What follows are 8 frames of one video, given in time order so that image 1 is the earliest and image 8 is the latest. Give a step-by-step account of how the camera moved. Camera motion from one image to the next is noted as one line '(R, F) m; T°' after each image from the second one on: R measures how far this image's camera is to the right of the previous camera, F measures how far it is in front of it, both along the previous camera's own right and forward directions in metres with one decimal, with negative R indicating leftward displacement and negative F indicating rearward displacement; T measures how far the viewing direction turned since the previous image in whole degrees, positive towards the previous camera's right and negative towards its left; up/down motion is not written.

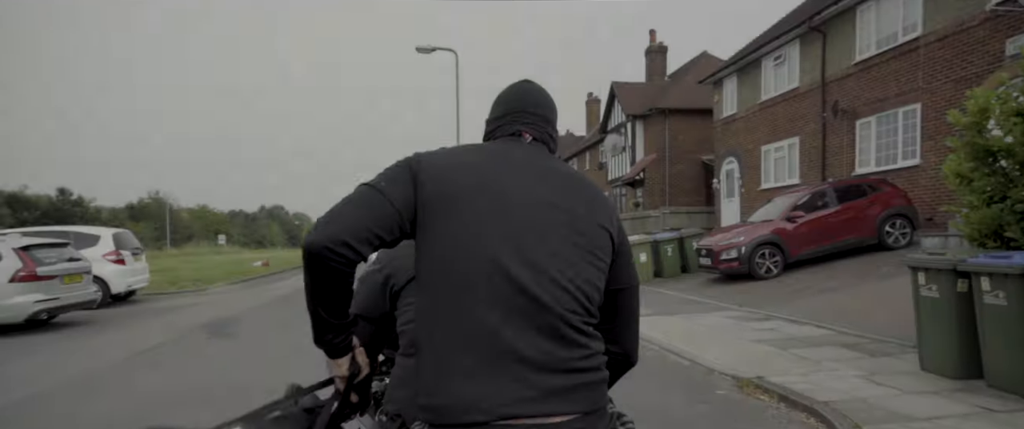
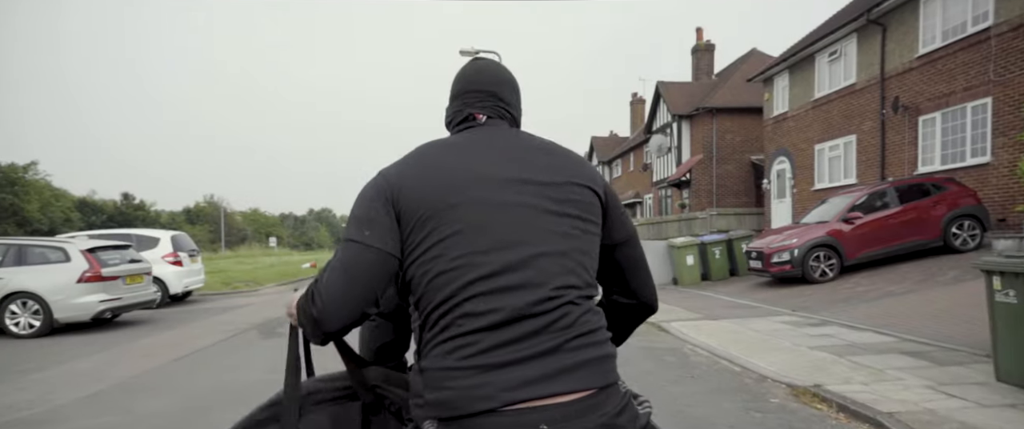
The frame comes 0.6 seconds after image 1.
(0.0, +0.1) m; -4°
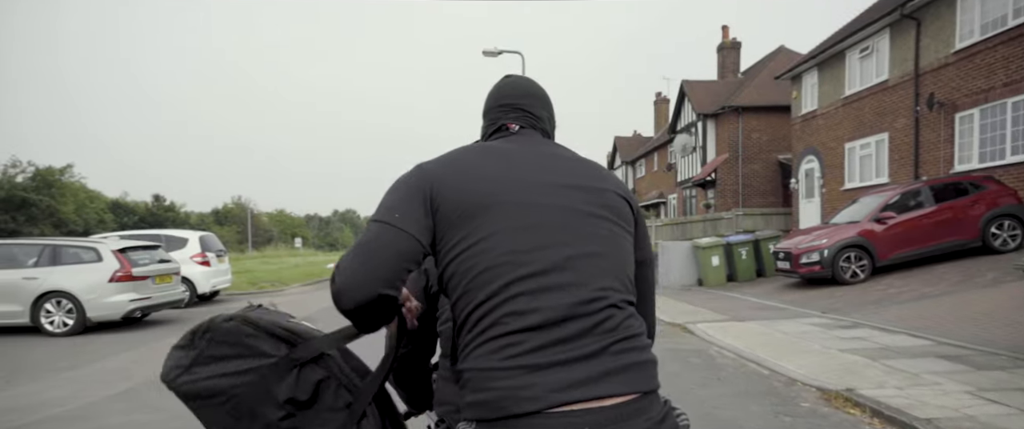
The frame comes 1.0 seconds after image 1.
(0.0, +0.1) m; -2°
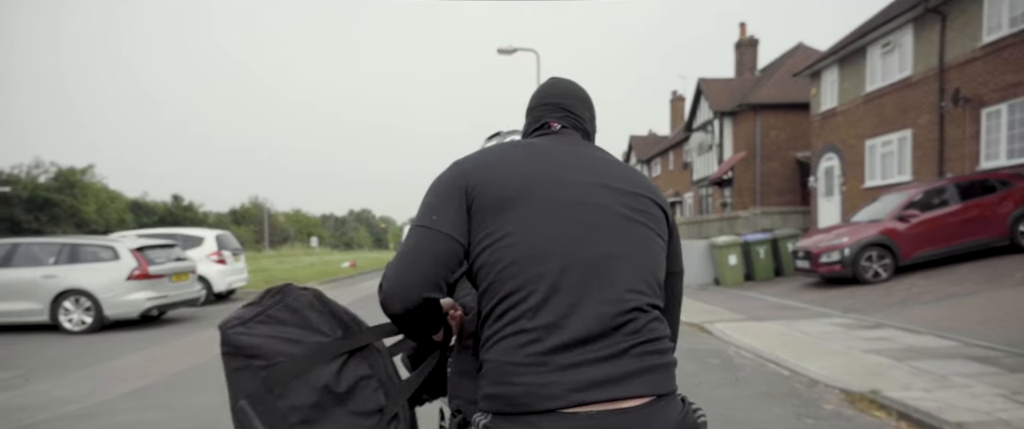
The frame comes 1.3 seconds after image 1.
(0.0, +0.1) m; -1°
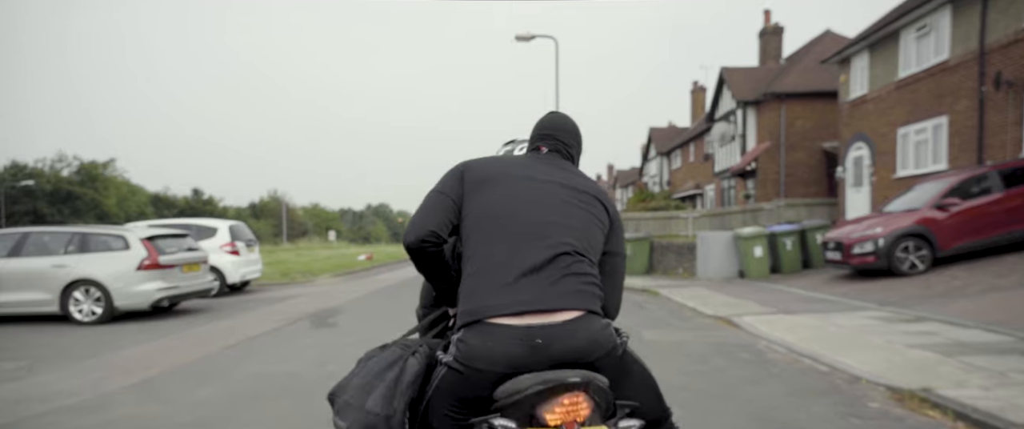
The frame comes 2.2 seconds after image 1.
(0.0, +0.4) m; -2°
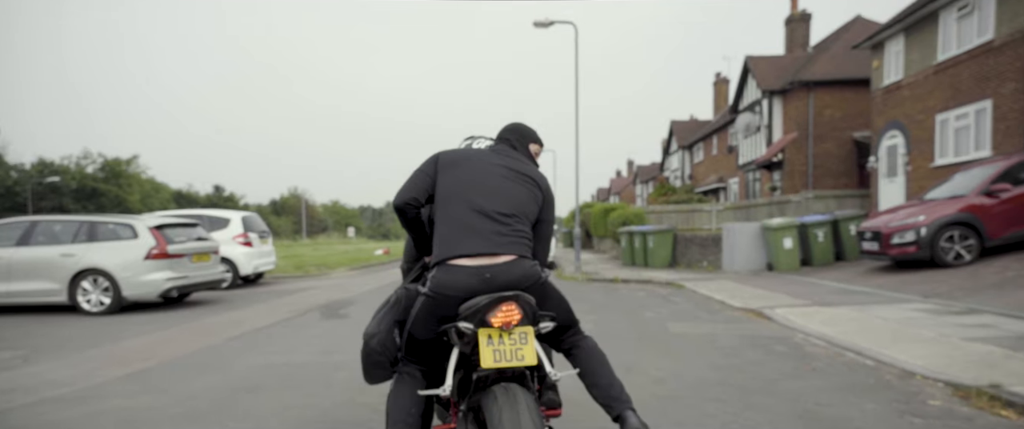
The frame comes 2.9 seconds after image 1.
(0.0, +0.4) m; -2°
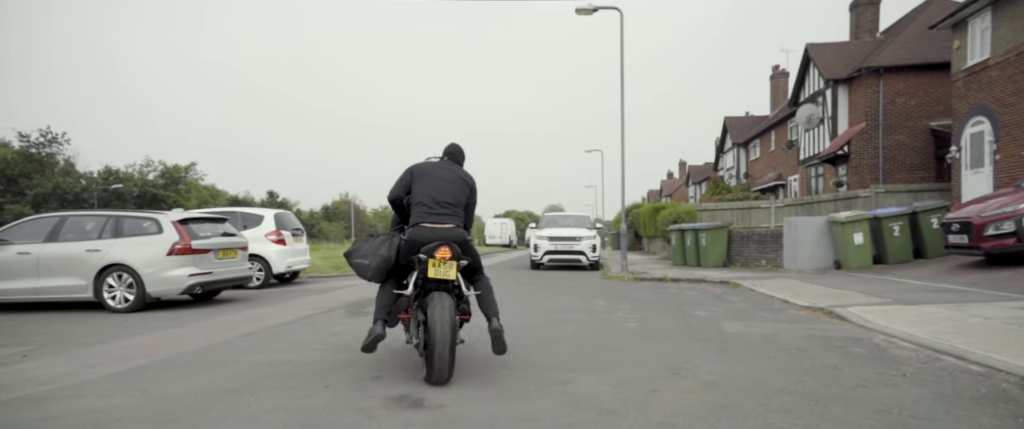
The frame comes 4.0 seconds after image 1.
(+0.2, +0.7) m; -5°
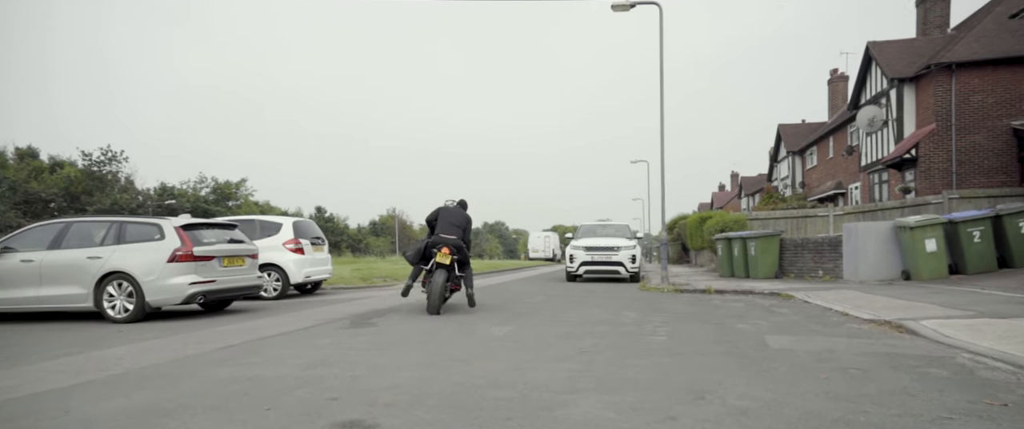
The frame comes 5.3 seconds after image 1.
(+0.5, +0.8) m; -5°
